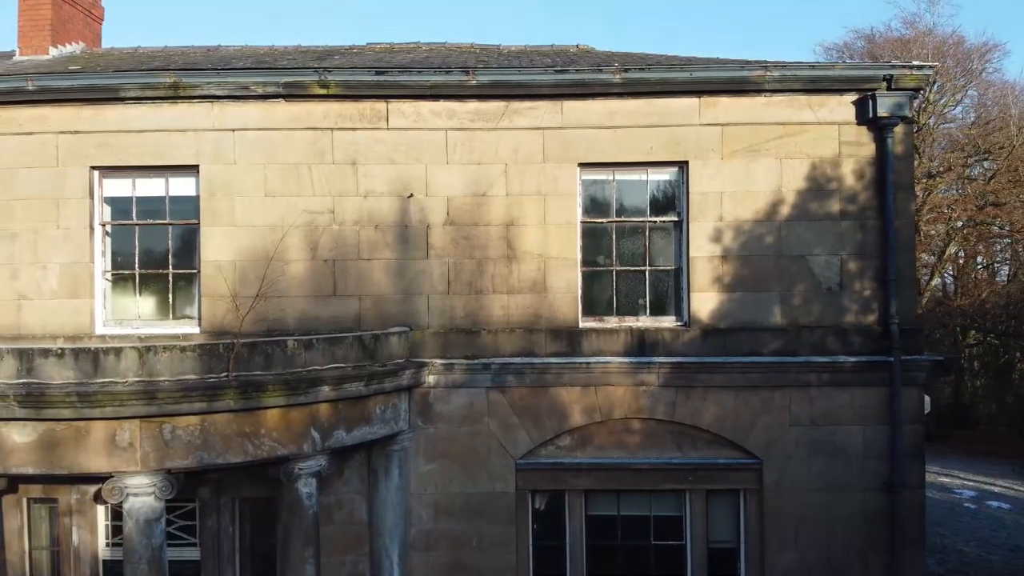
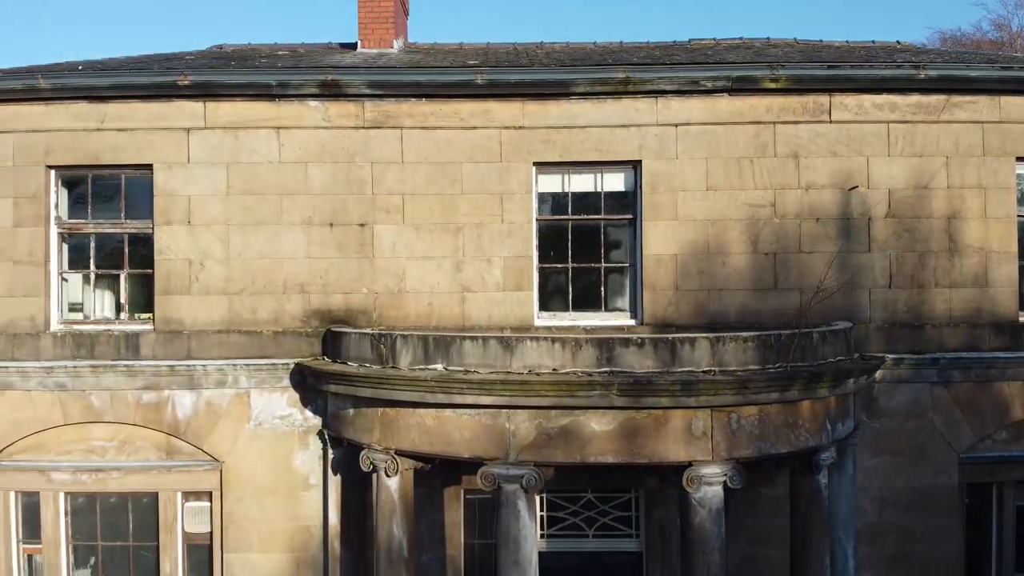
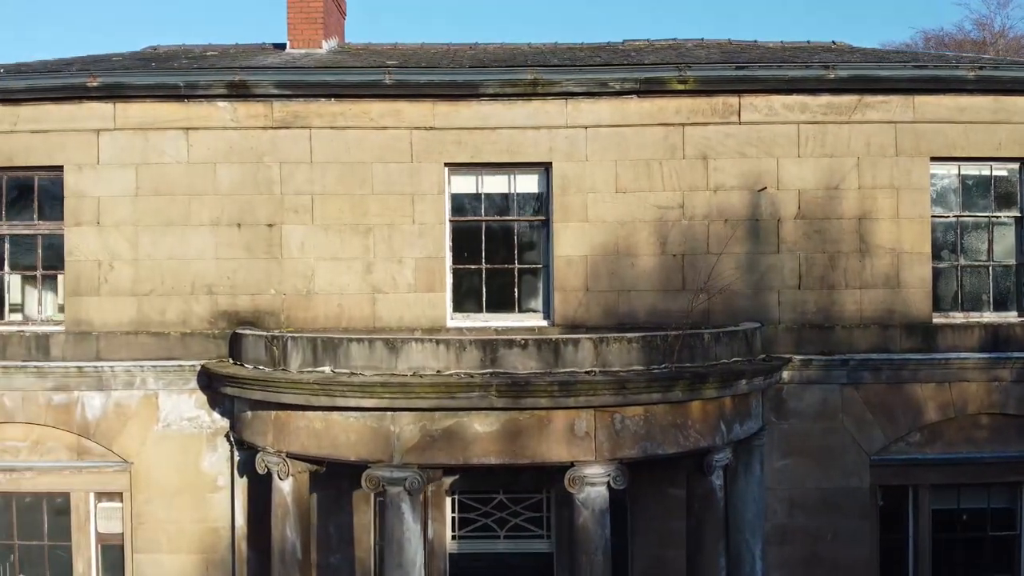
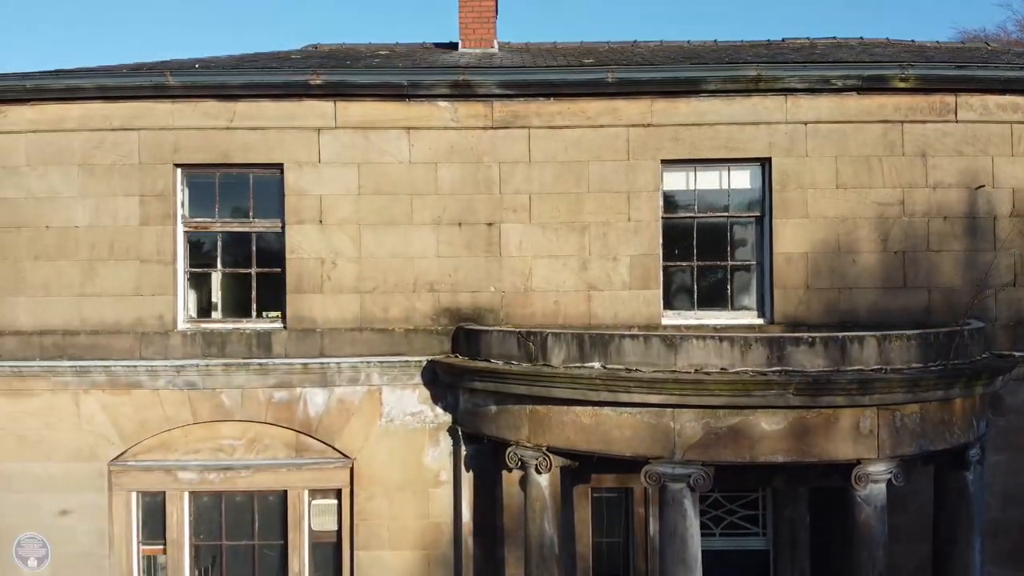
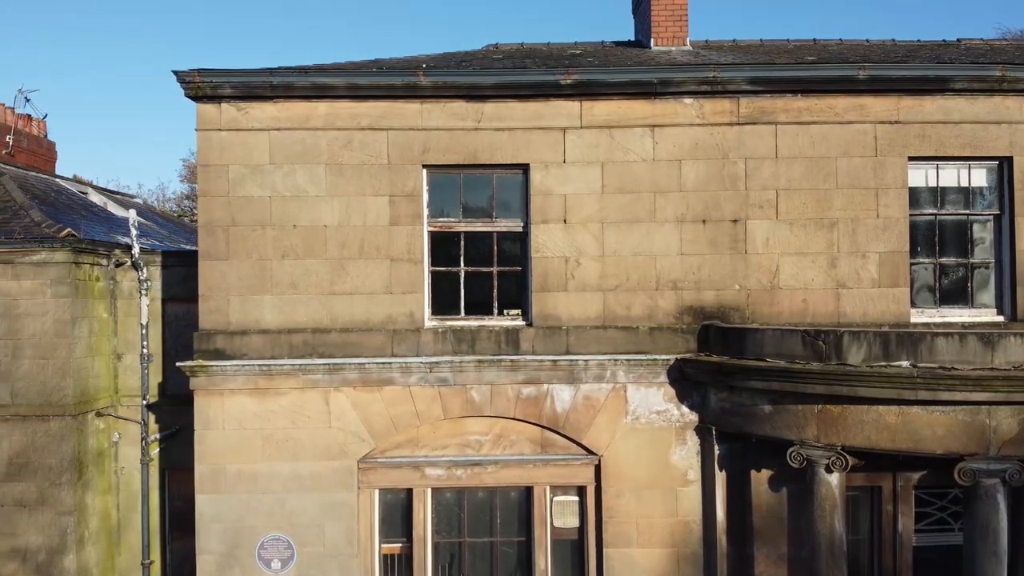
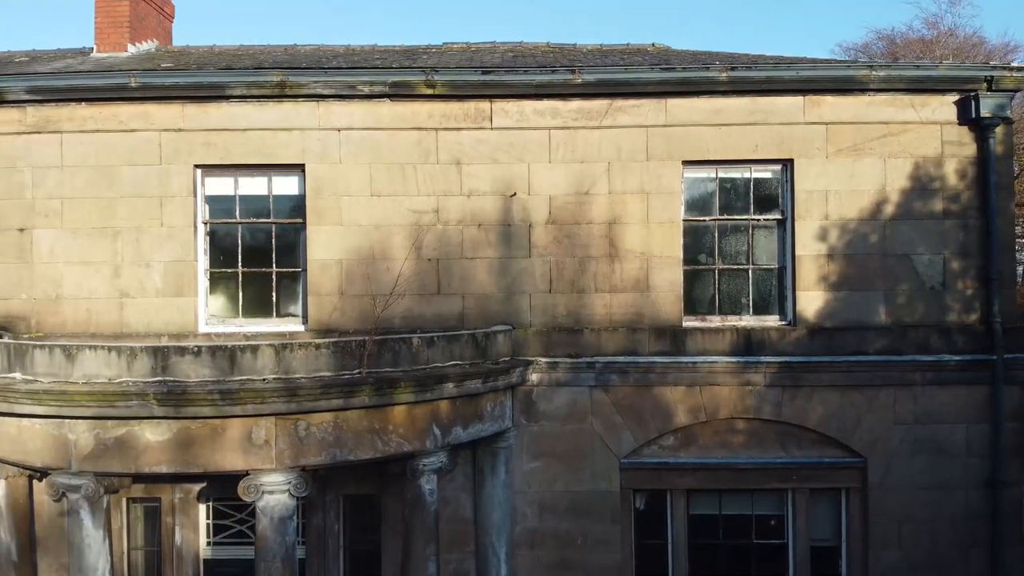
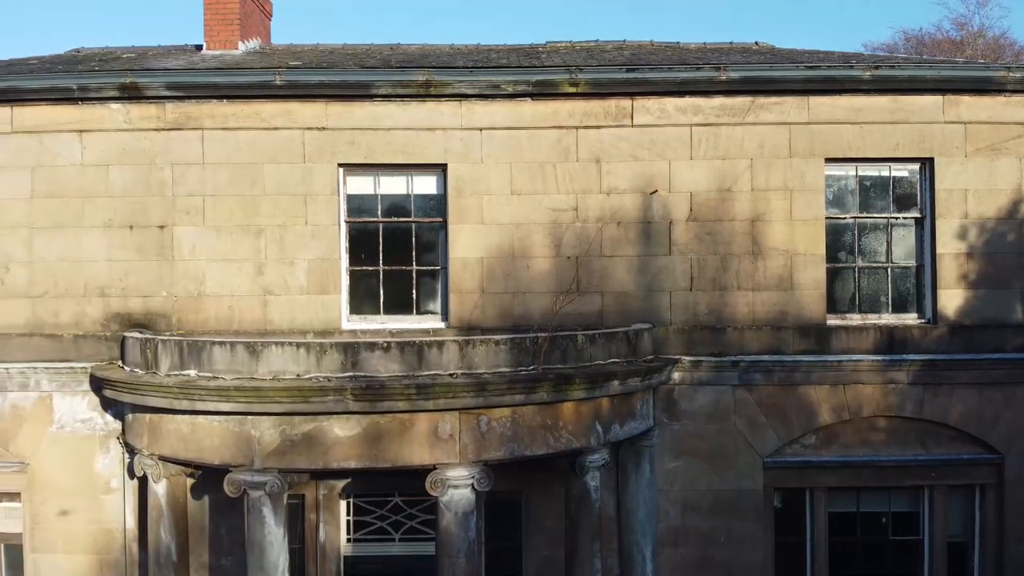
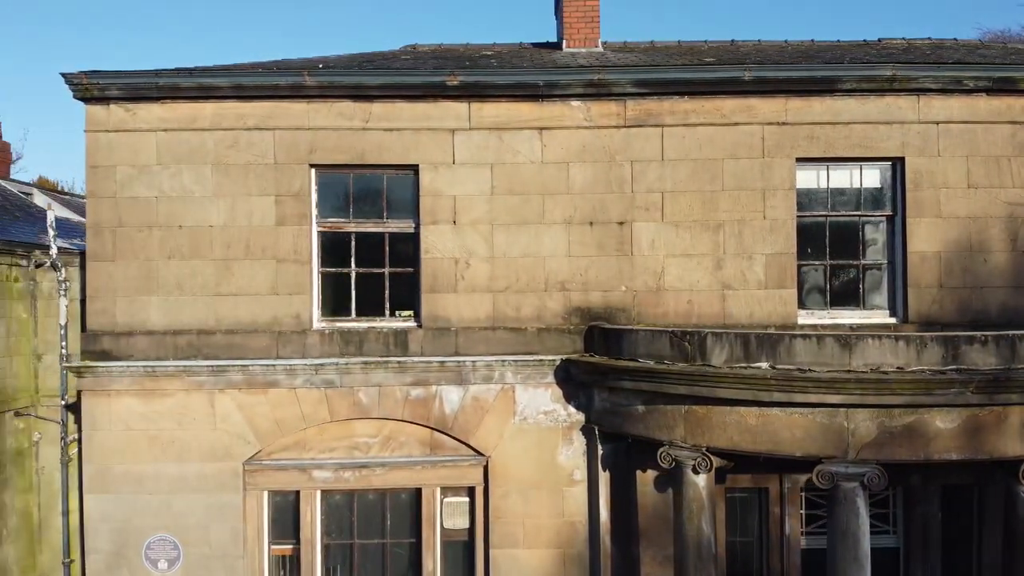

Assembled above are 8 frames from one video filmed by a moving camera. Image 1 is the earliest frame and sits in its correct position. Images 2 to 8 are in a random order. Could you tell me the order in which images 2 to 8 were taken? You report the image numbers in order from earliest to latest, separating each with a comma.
6, 7, 3, 2, 4, 8, 5
